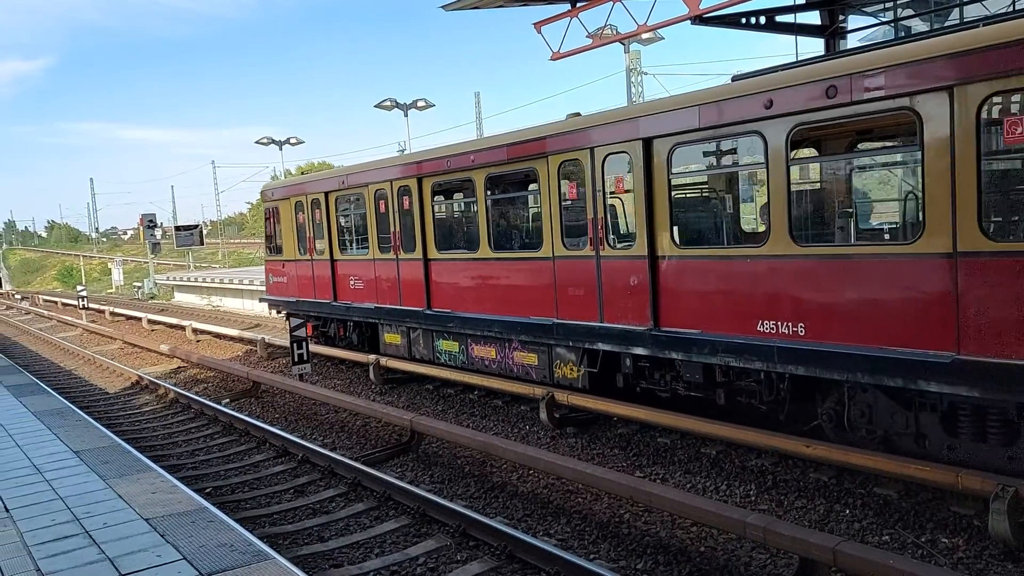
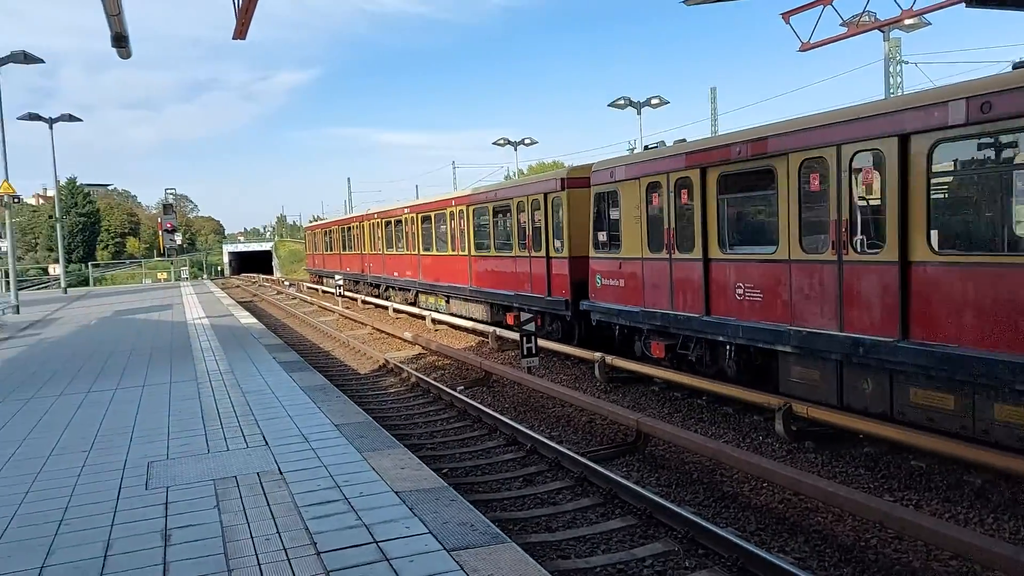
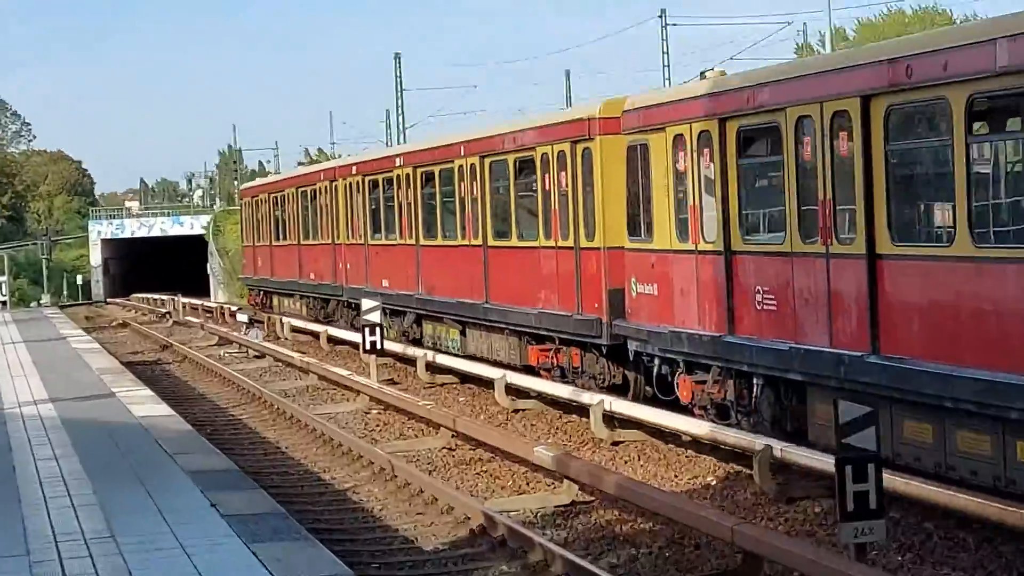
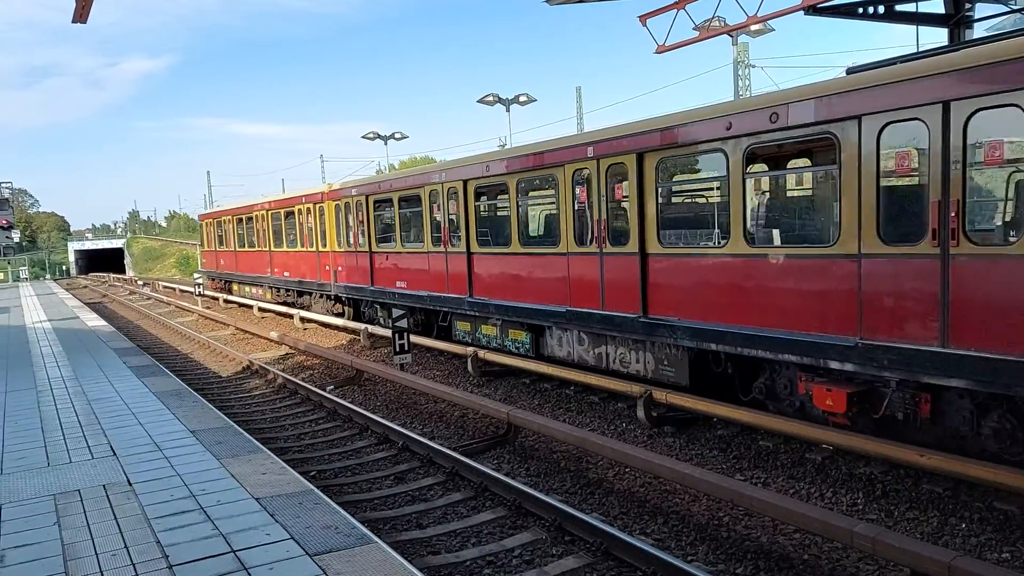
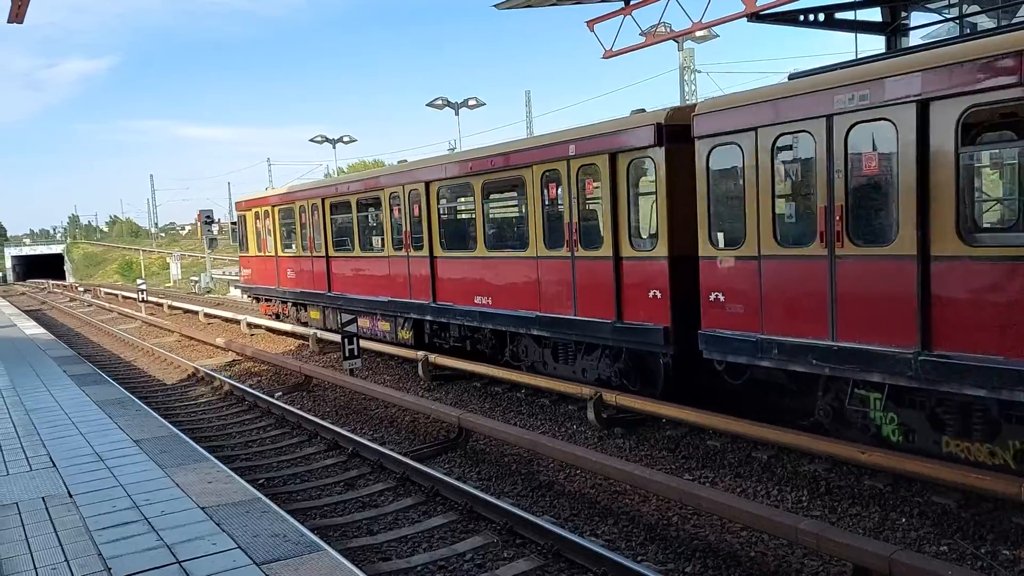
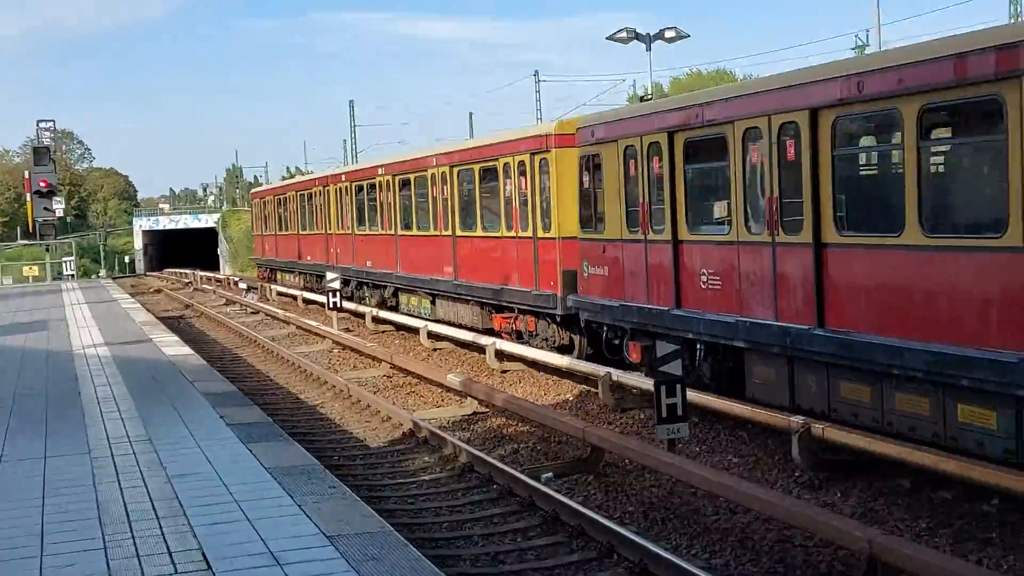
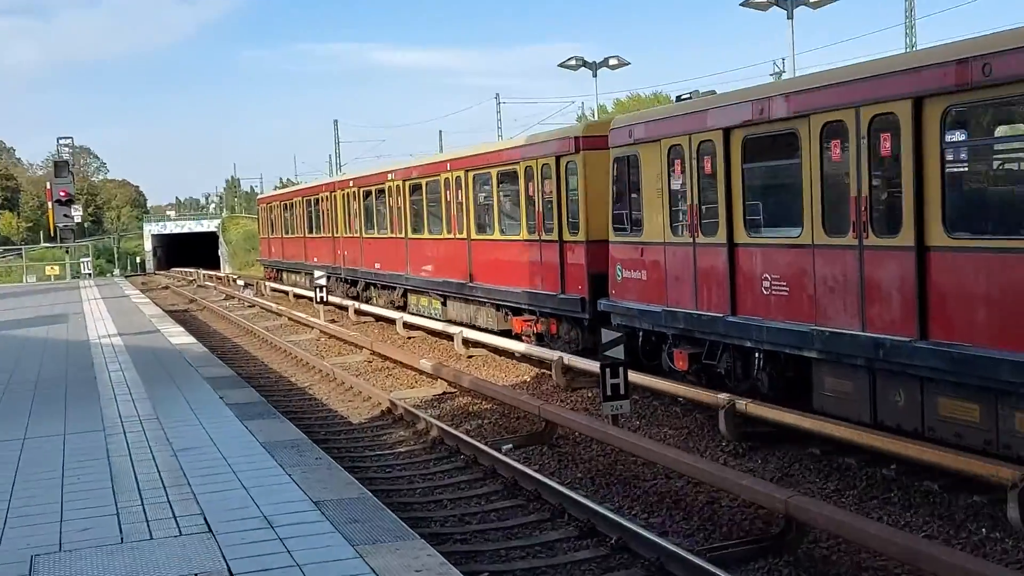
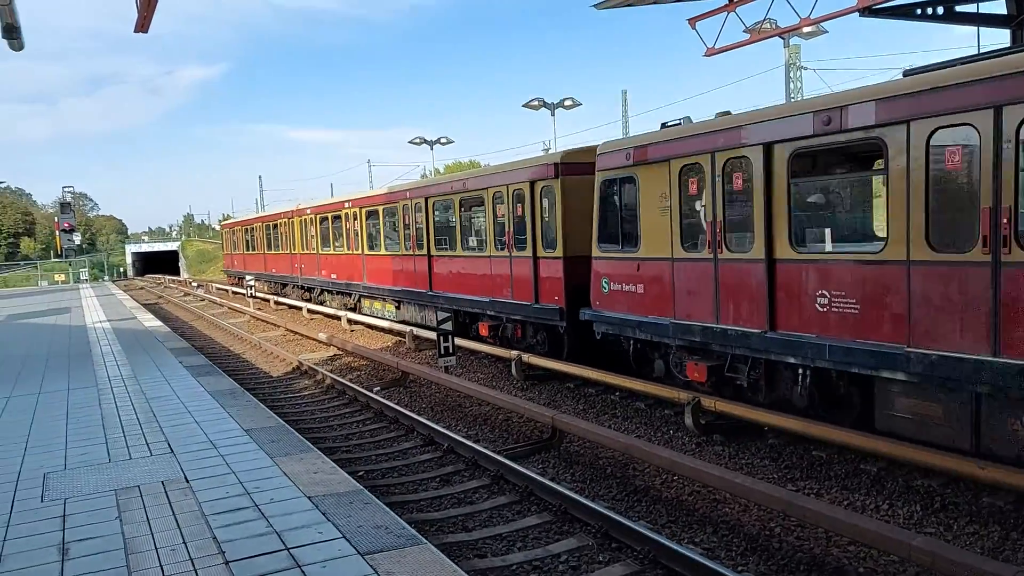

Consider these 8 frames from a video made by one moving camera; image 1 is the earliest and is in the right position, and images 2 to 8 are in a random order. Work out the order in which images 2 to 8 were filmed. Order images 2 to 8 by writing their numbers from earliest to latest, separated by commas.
5, 4, 8, 2, 7, 6, 3
